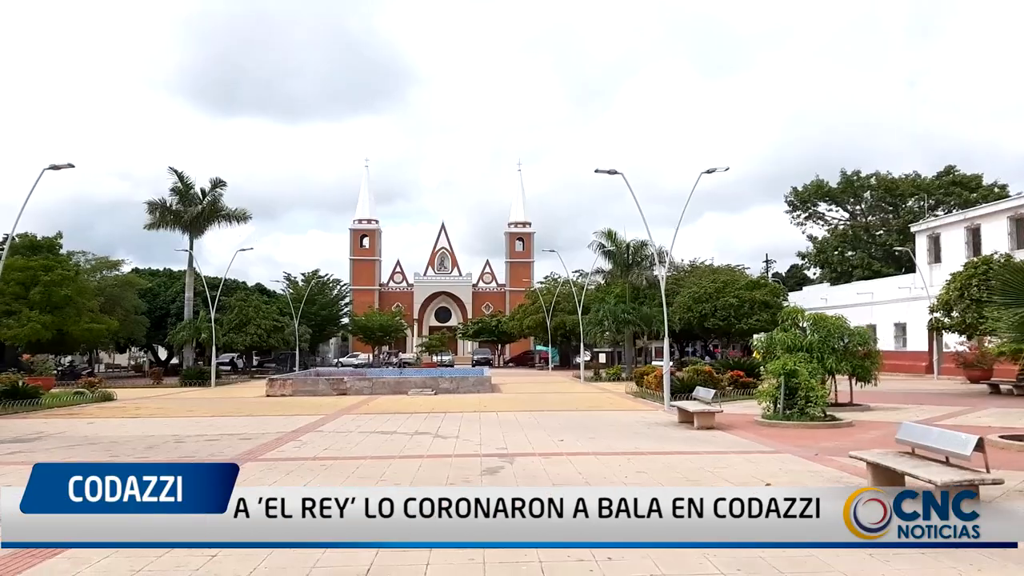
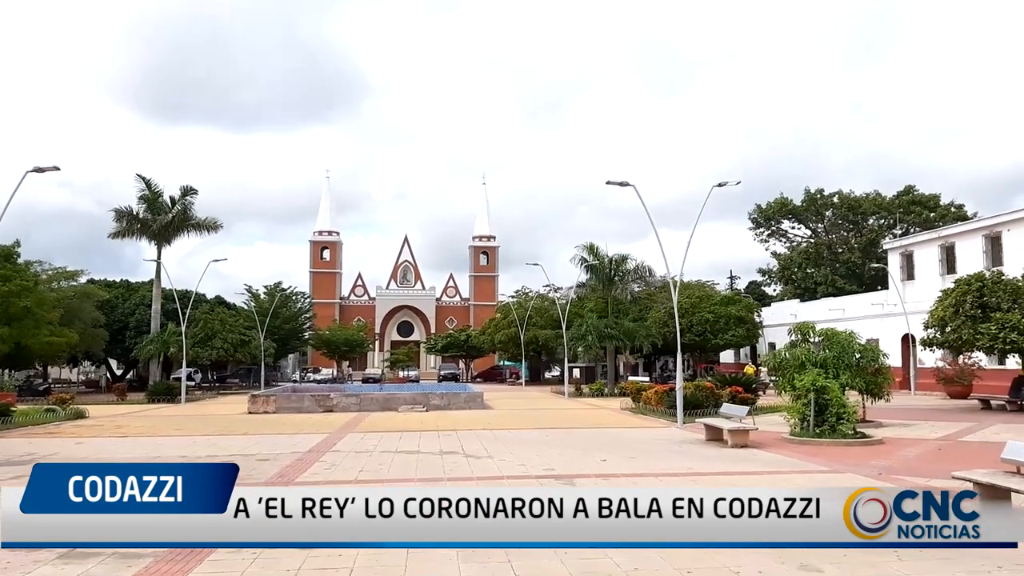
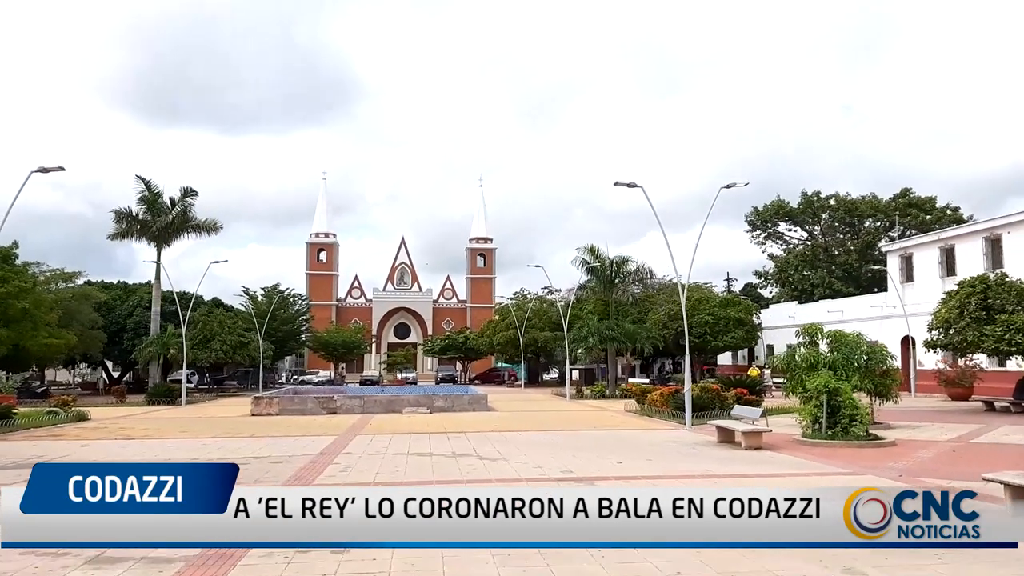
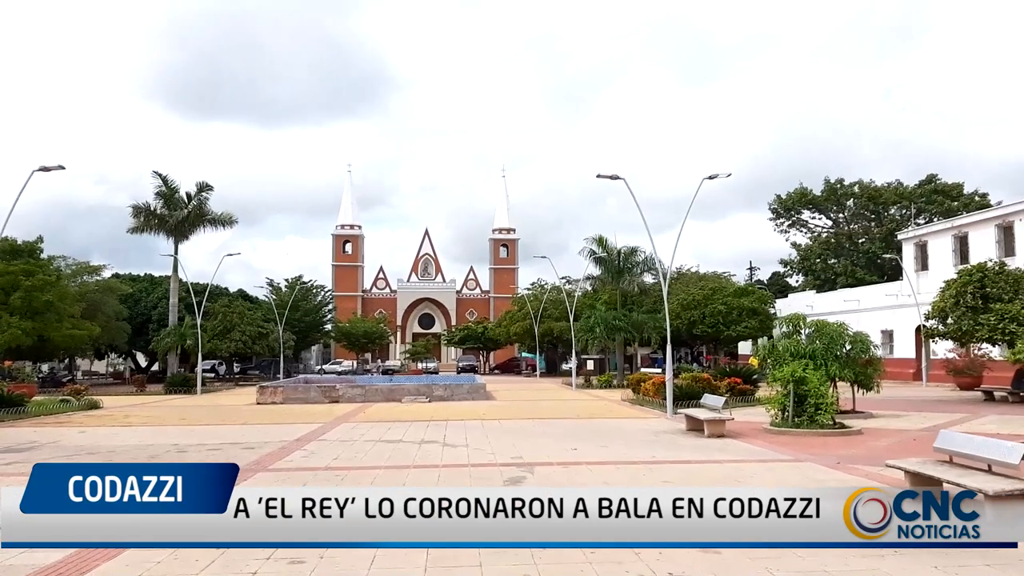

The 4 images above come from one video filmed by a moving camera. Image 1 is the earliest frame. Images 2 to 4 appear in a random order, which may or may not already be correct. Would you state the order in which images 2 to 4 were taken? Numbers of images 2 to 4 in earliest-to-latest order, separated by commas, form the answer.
4, 2, 3
